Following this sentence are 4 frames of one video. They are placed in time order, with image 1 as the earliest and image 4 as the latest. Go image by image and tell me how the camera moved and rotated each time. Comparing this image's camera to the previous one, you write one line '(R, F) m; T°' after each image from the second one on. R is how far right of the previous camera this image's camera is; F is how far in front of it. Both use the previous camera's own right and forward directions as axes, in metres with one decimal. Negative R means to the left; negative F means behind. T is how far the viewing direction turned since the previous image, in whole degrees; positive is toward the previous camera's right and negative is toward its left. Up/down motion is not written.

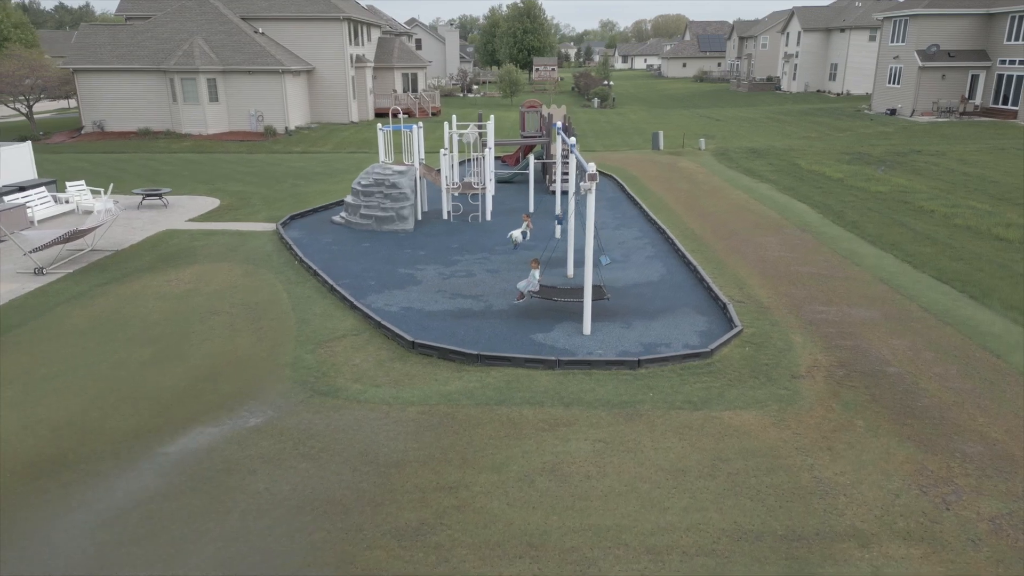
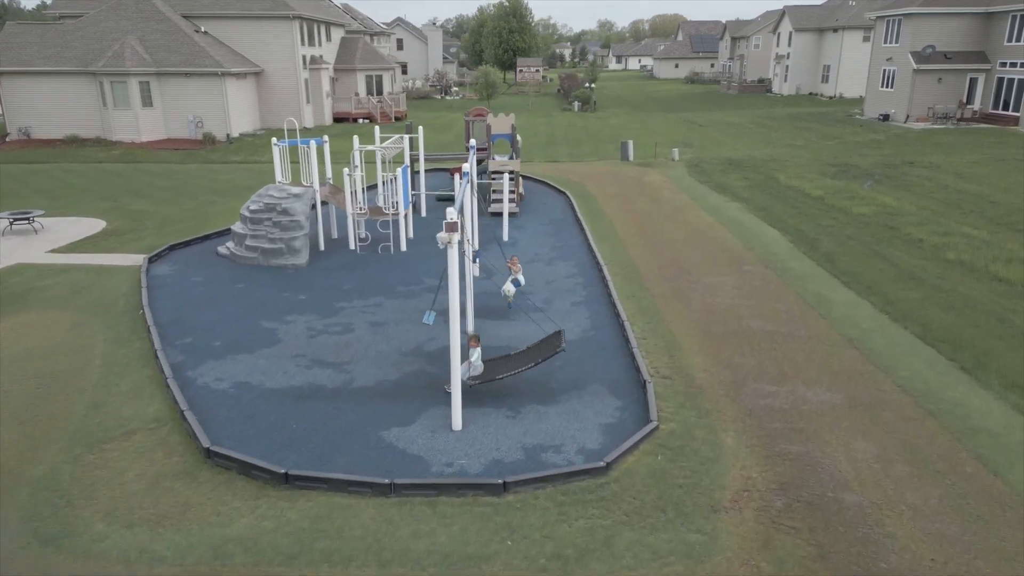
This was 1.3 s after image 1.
(+1.9, +2.6) m; 0°
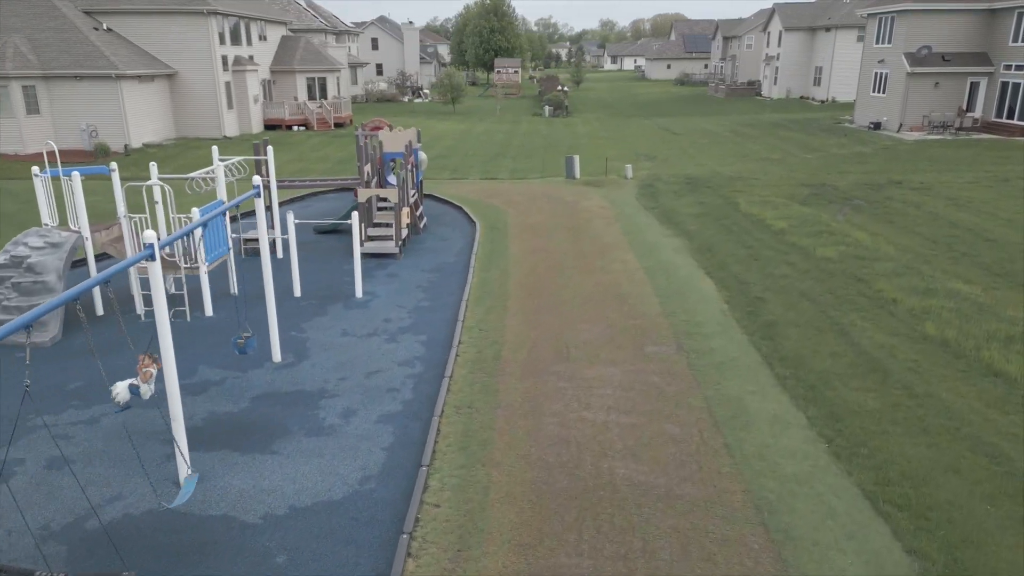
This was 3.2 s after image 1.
(+2.9, +3.9) m; 0°
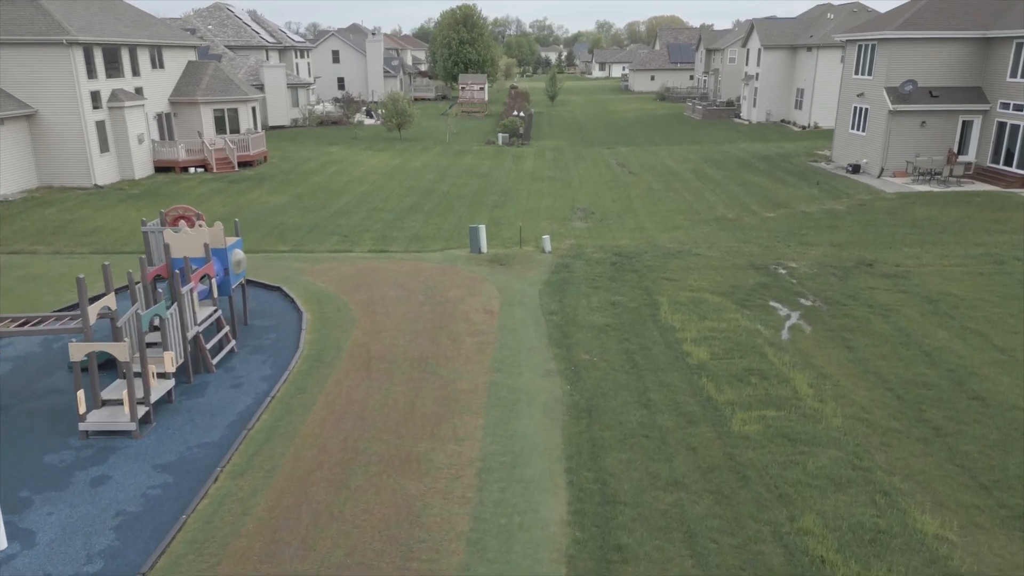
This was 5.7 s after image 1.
(+3.4, +4.6) m; 0°
